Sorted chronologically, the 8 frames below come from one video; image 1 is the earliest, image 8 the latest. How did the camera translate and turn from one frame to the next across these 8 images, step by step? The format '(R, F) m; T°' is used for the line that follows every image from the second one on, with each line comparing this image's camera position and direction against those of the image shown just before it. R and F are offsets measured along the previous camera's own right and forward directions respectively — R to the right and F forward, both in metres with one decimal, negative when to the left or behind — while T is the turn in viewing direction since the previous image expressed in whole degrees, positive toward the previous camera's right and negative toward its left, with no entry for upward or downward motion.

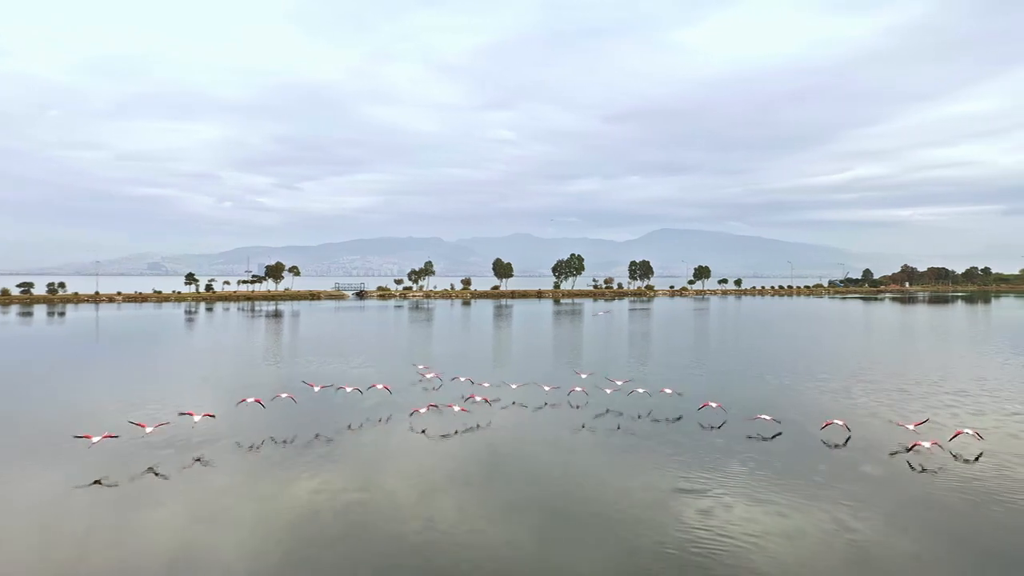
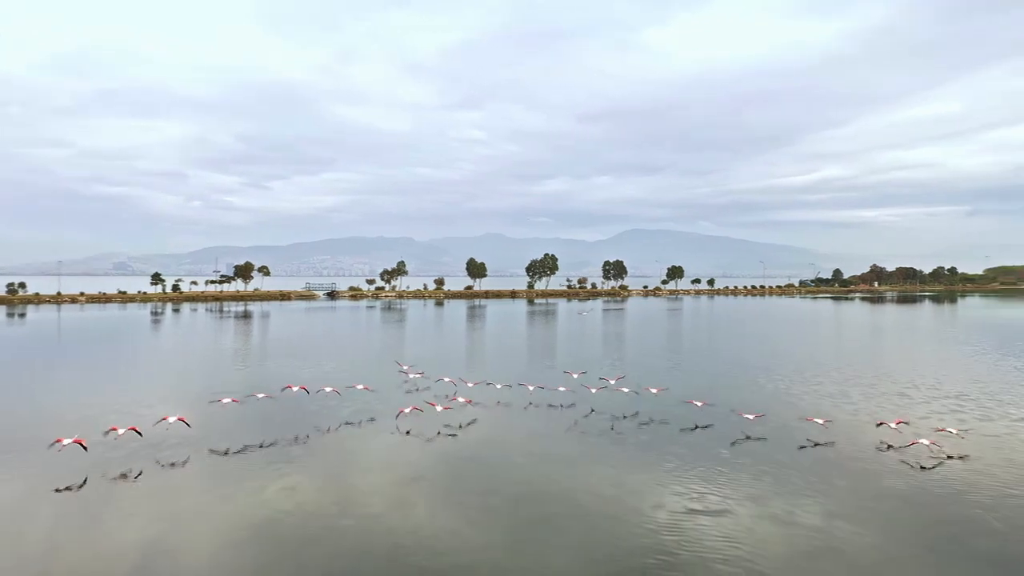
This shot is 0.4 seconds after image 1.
(+0.3, +1.4) m; +3°
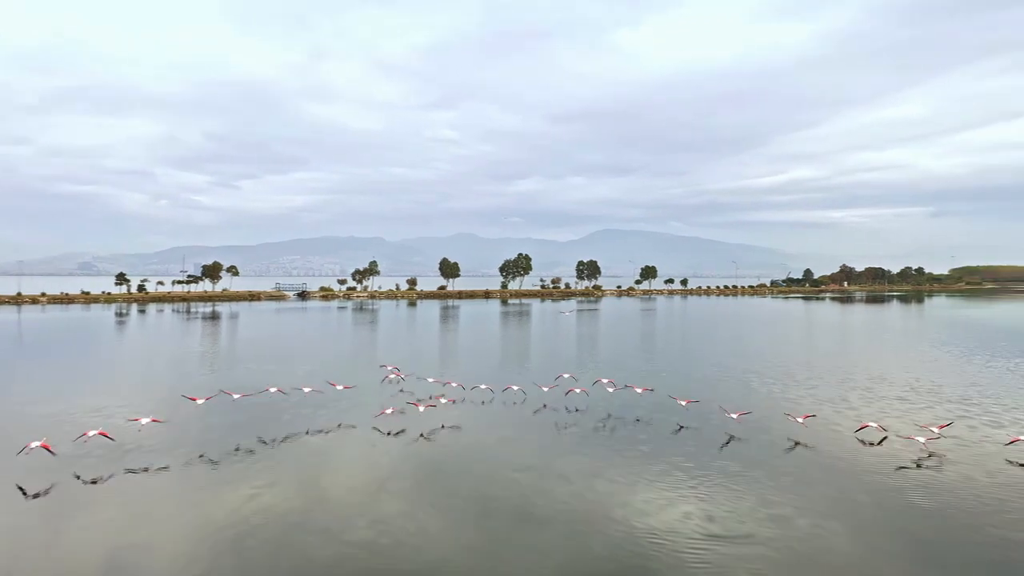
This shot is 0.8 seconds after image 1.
(+0.4, +1.3) m; +3°
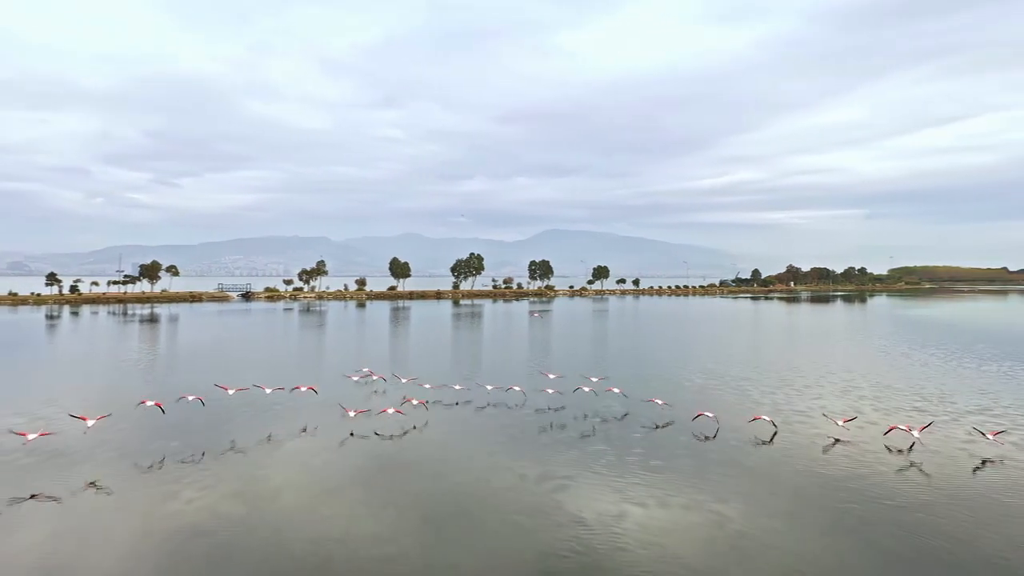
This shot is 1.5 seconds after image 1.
(+0.7, +2.0) m; +5°
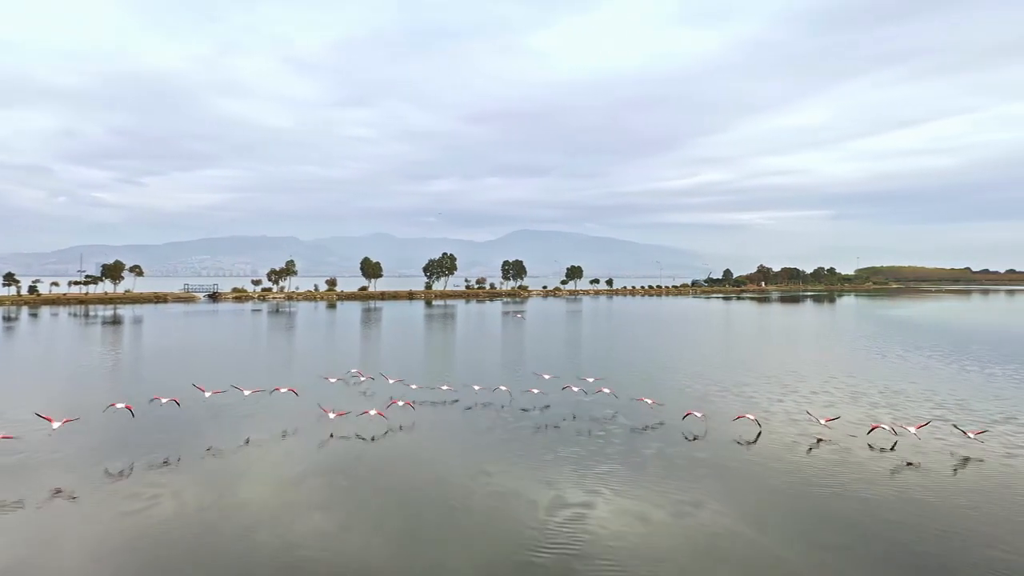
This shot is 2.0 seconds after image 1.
(+0.4, +1.0) m; +3°
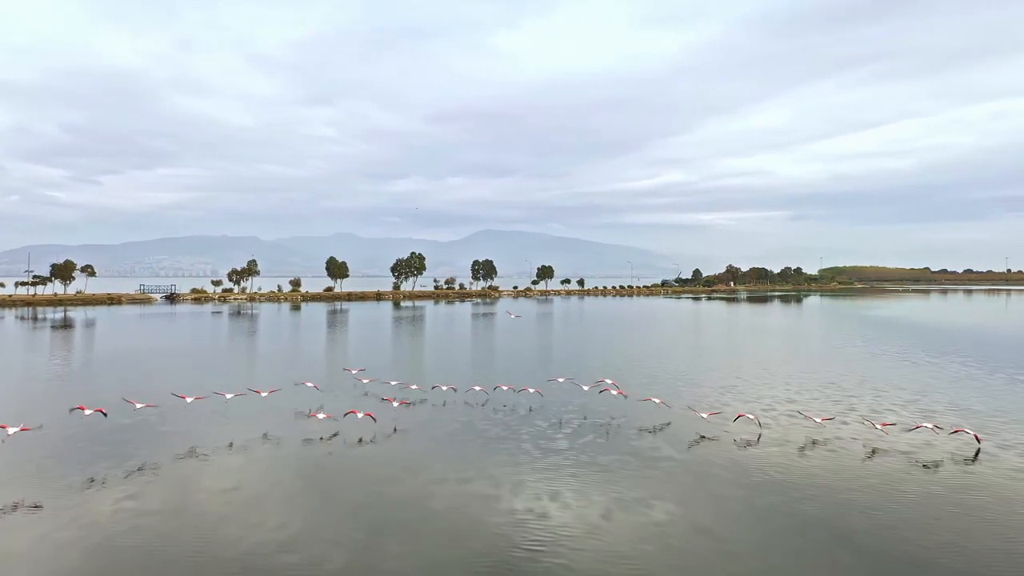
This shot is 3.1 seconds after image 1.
(0.0, +1.0) m; +3°
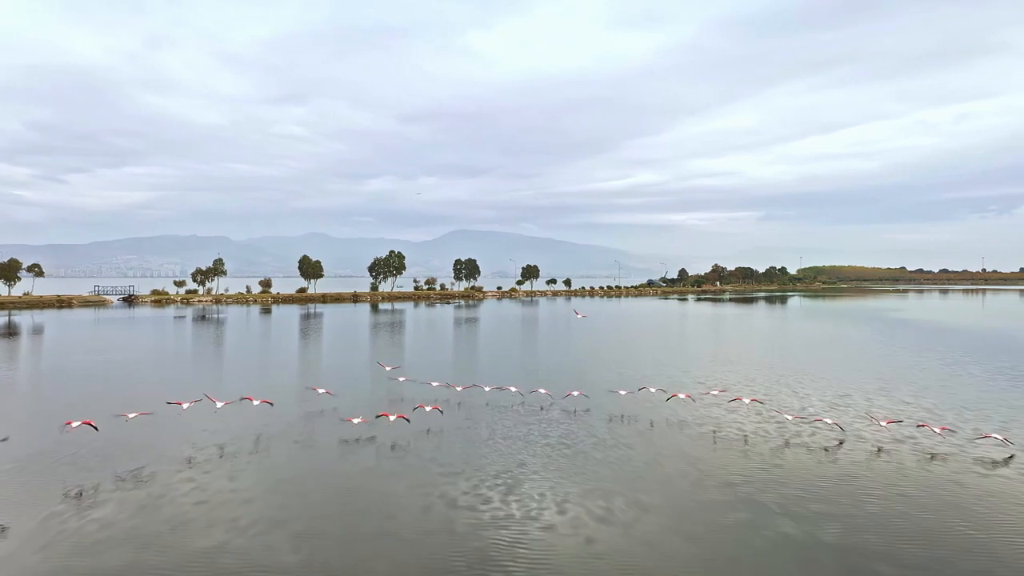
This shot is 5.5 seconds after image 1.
(-1.8, +0.8) m; +3°
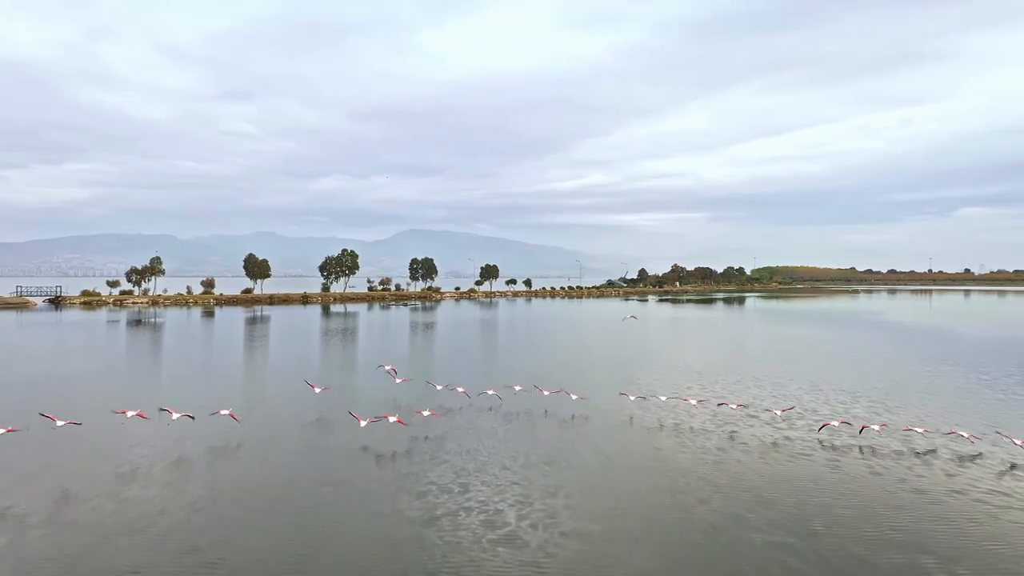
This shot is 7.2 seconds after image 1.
(-0.2, +1.7) m; +5°
